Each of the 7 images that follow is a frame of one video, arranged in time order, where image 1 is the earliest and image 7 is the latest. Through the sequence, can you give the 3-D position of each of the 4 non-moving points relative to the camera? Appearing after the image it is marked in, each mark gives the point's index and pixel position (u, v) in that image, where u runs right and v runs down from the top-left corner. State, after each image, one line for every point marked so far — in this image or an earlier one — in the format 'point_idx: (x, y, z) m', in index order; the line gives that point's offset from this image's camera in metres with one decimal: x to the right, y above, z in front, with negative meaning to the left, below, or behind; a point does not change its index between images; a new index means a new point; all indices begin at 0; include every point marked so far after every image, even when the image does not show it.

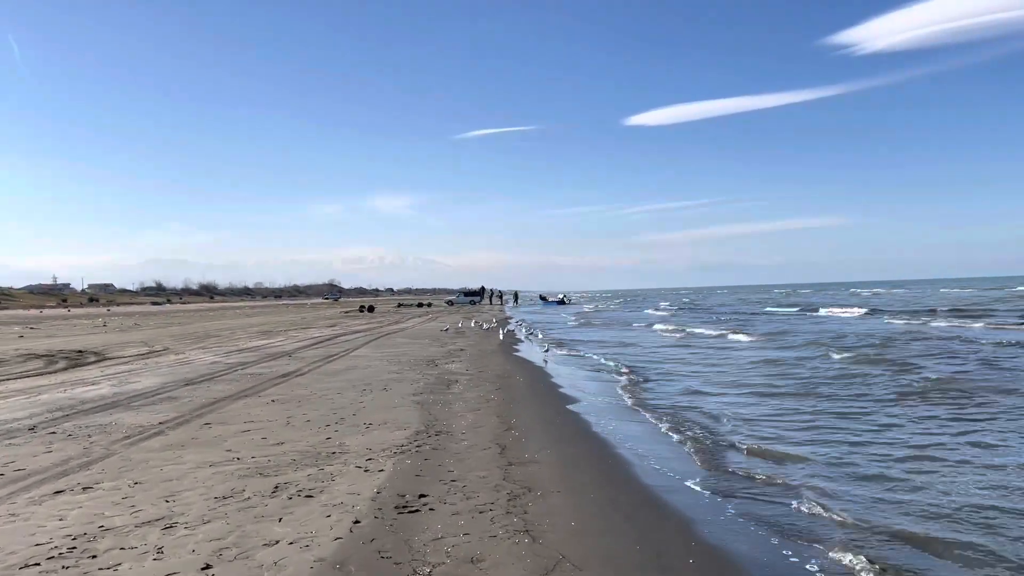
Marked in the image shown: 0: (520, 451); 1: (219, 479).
0: (+0.1, -2.1, +7.4) m
1: (-3.0, -2.0, +5.9) m
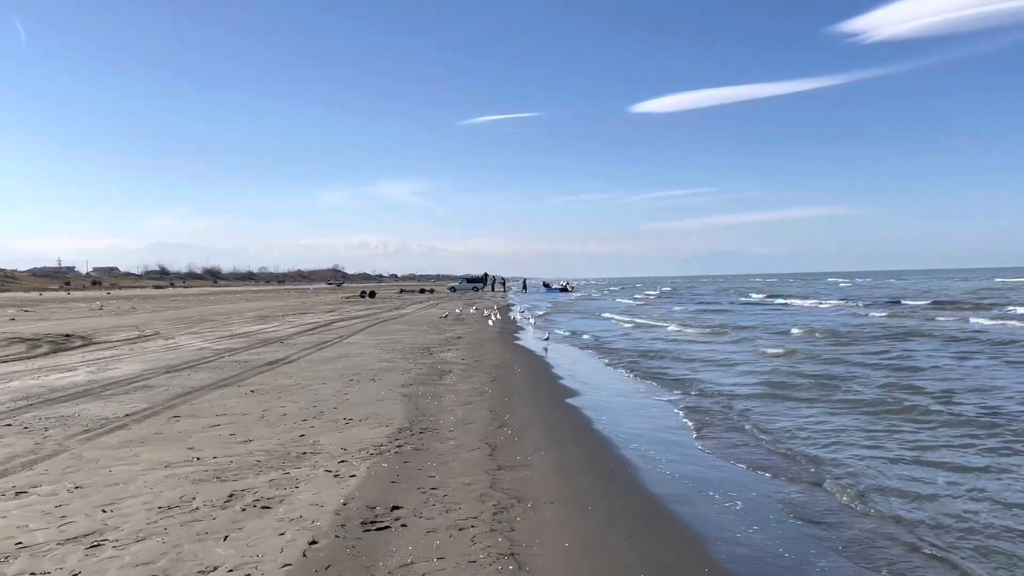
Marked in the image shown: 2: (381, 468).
0: (0.0, -1.9, +6.8) m
1: (-3.1, -1.8, +5.3) m
2: (-1.3, -1.8, +5.8) m
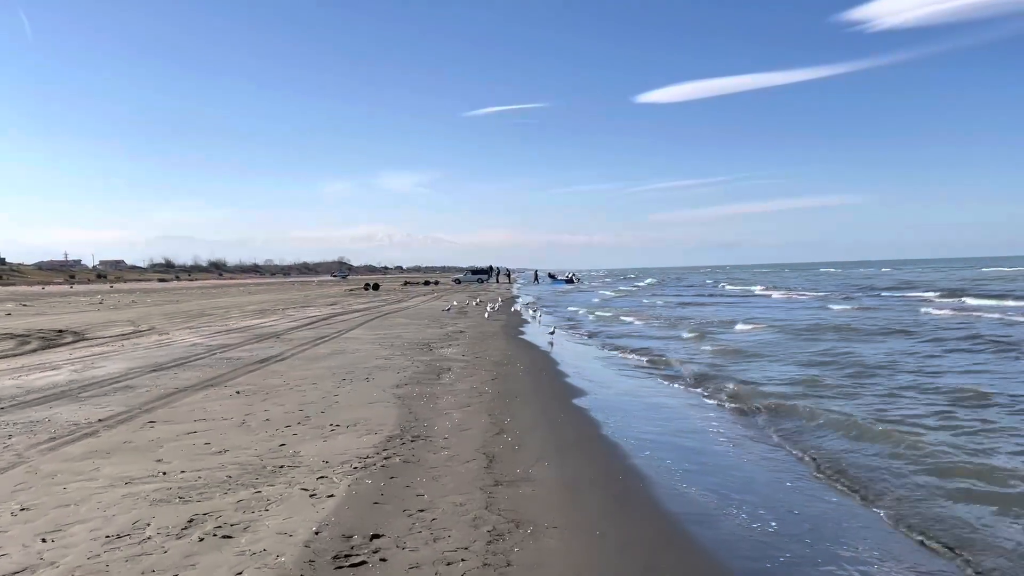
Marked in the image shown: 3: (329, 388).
0: (0.0, -1.9, +6.2) m
1: (-3.1, -1.8, +4.7) m
2: (-1.3, -1.8, +5.2) m
3: (-3.0, -1.6, +9.3) m
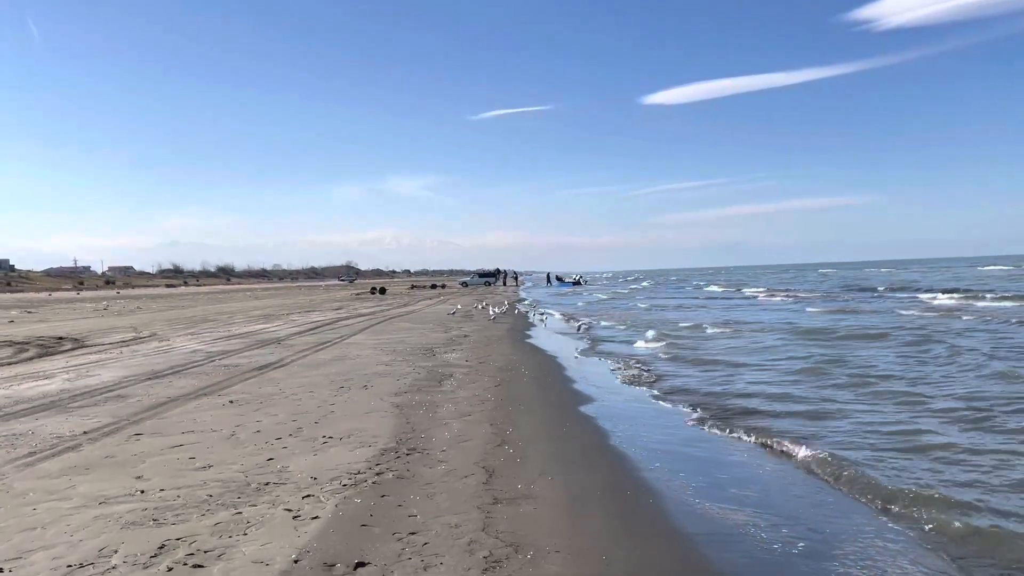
0: (0.0, -1.9, +5.8) m
1: (-3.2, -1.8, +4.4) m
2: (-1.3, -1.8, +4.8) m
3: (-2.9, -1.7, +9.0) m
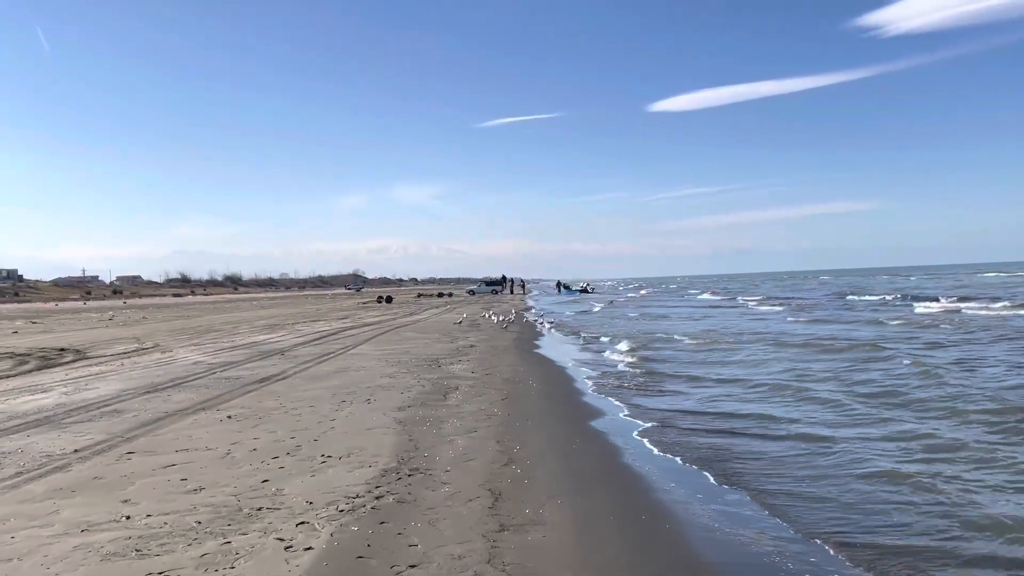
0: (+0.1, -2.0, +5.5) m
1: (-3.1, -1.9, +4.1) m
2: (-1.3, -1.9, +4.5) m
3: (-2.8, -1.9, +8.7) m
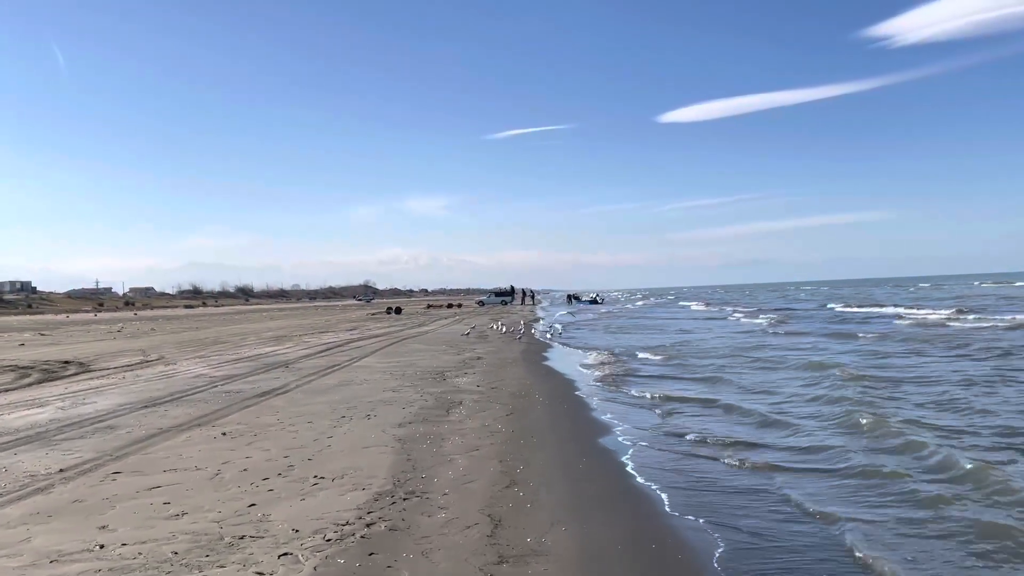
0: (+0.1, -2.1, +5.1) m
1: (-3.1, -2.0, +3.8) m
2: (-1.3, -2.0, +4.2) m
3: (-2.7, -2.0, +8.4) m
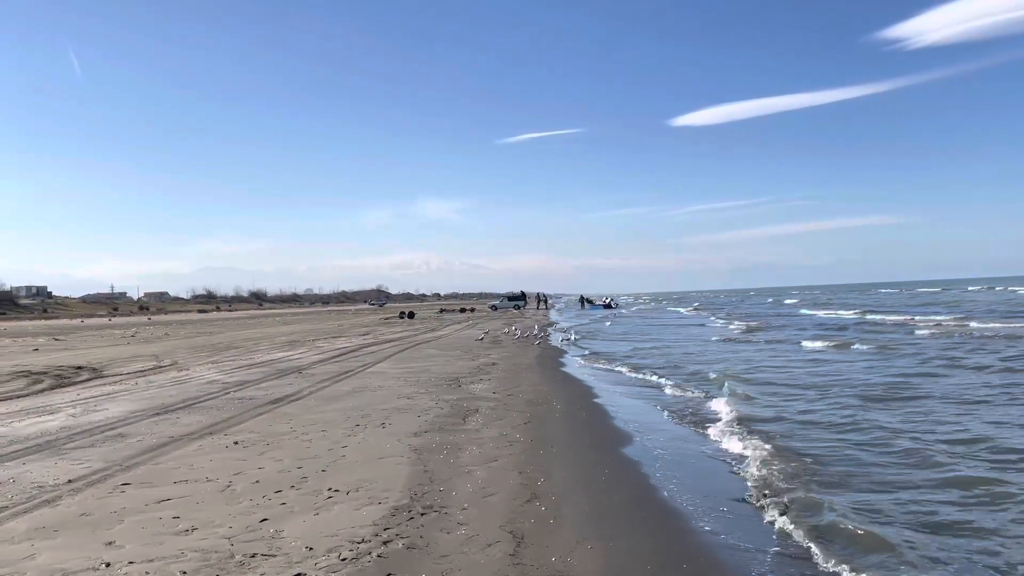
0: (+0.3, -2.2, +4.8) m
1: (-2.9, -2.1, +3.6) m
2: (-1.1, -2.0, +3.9) m
3: (-2.5, -2.1, +8.2) m
